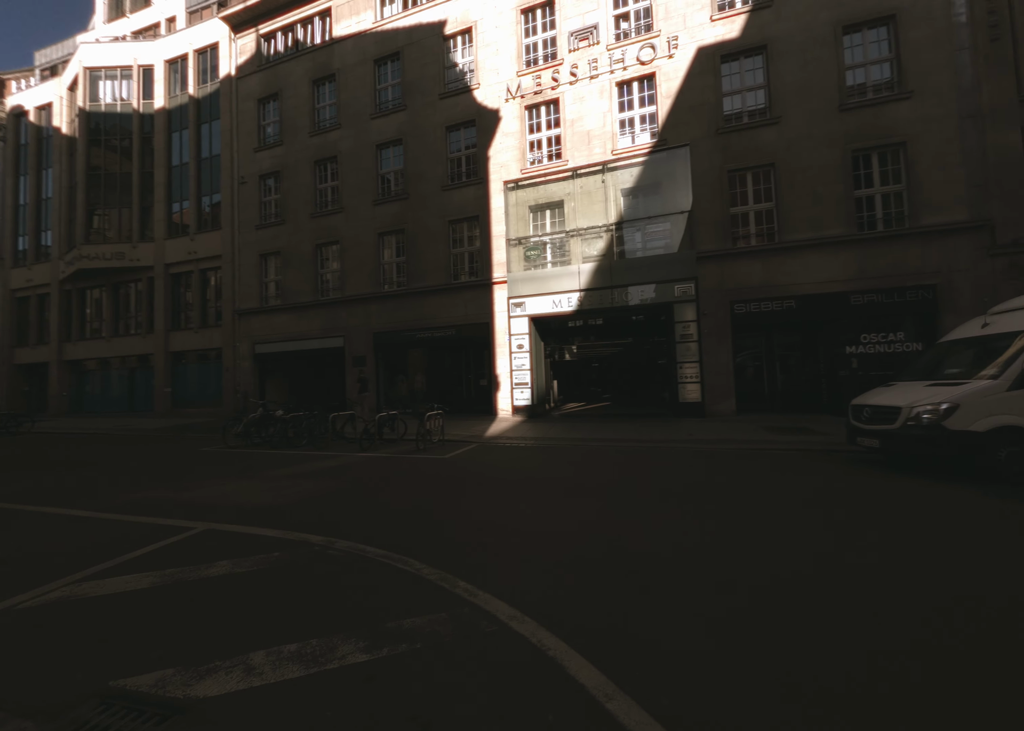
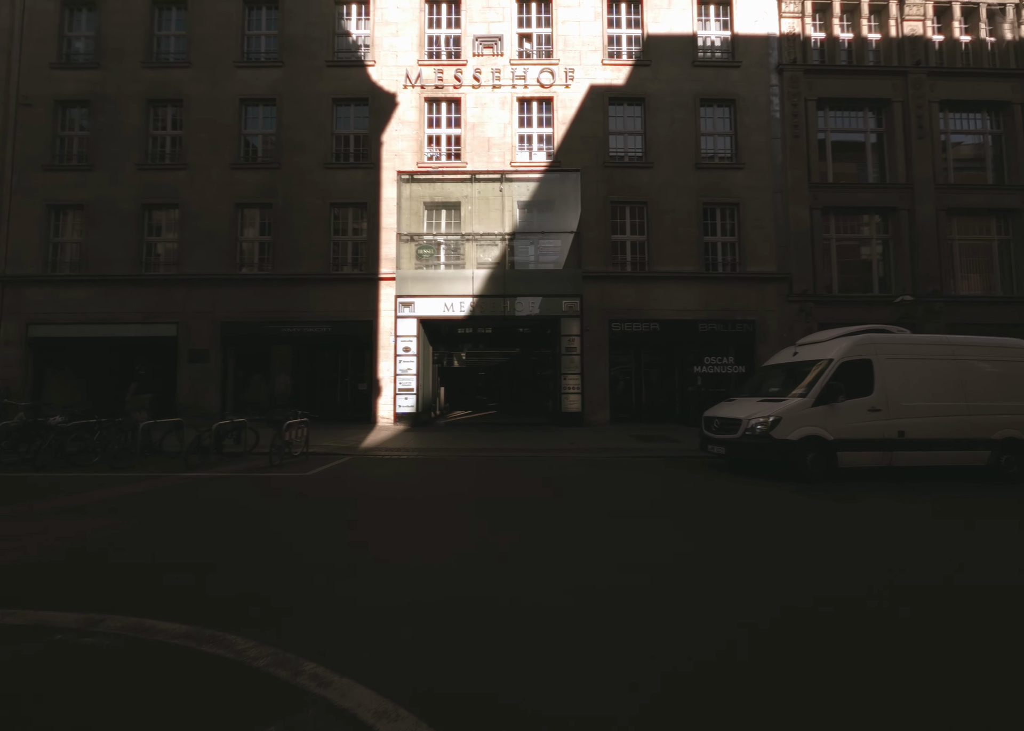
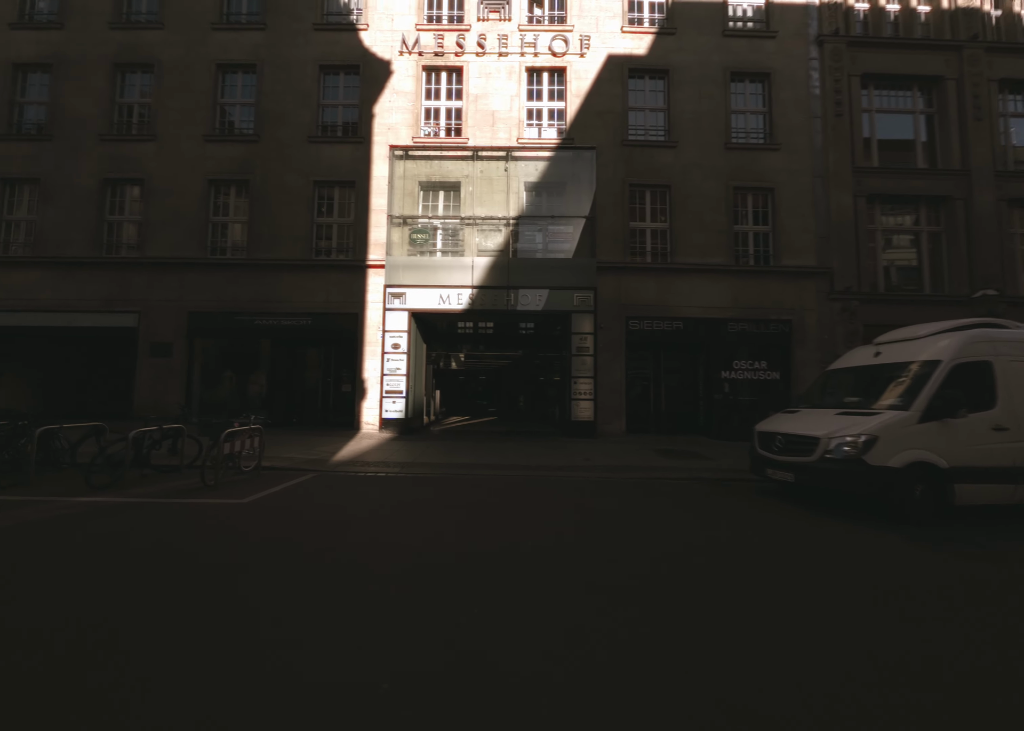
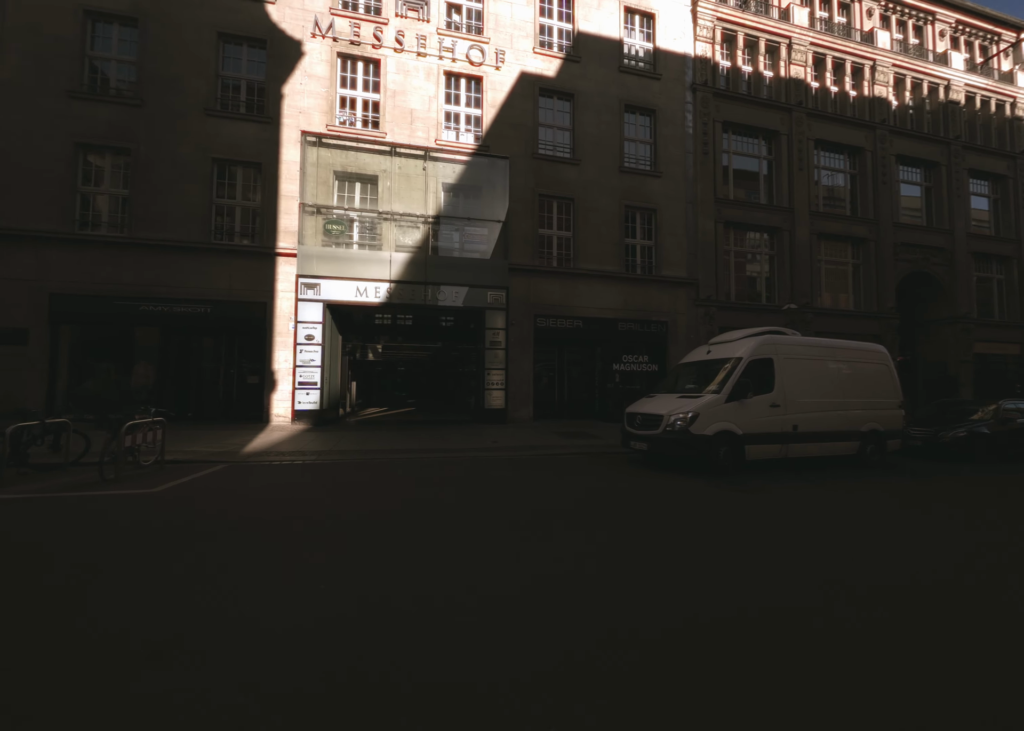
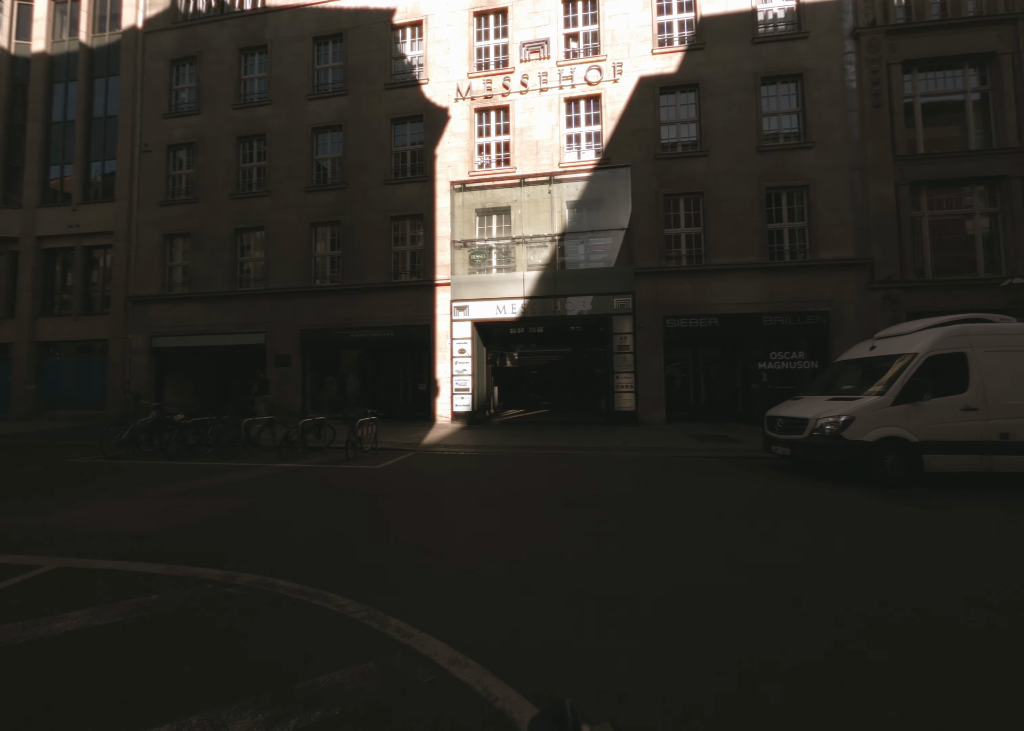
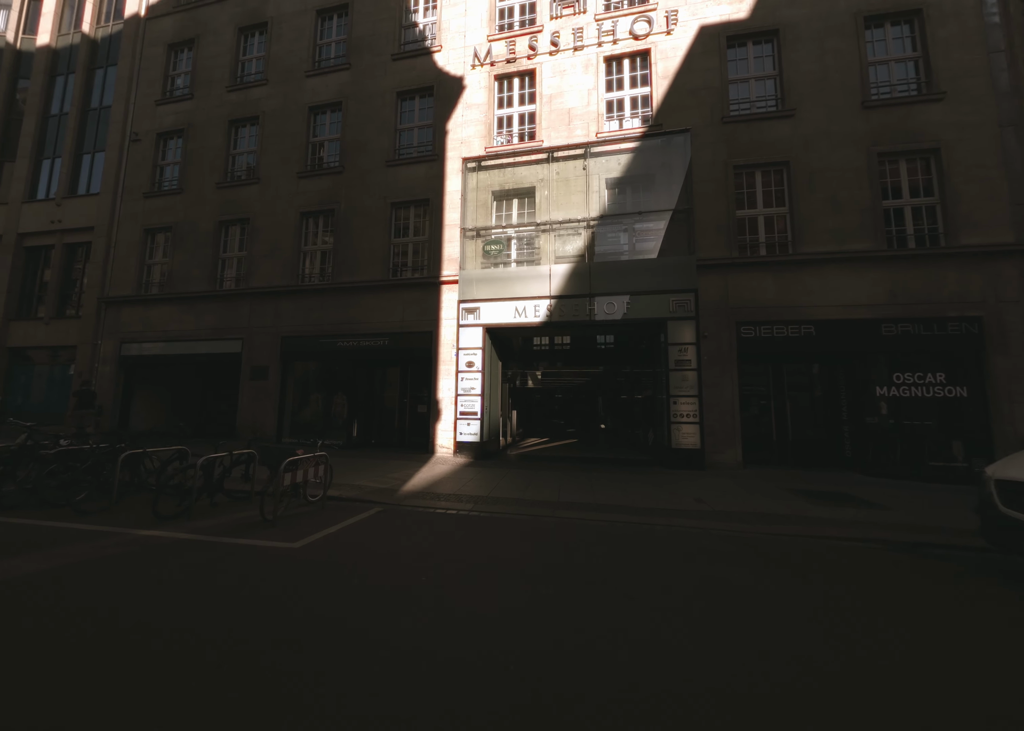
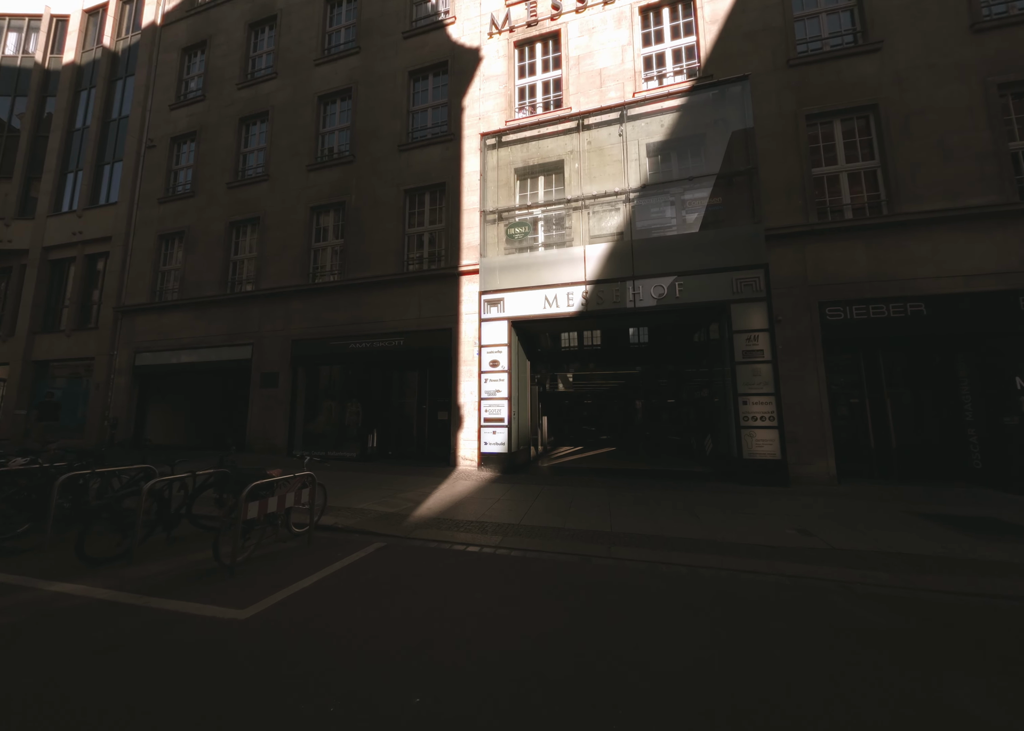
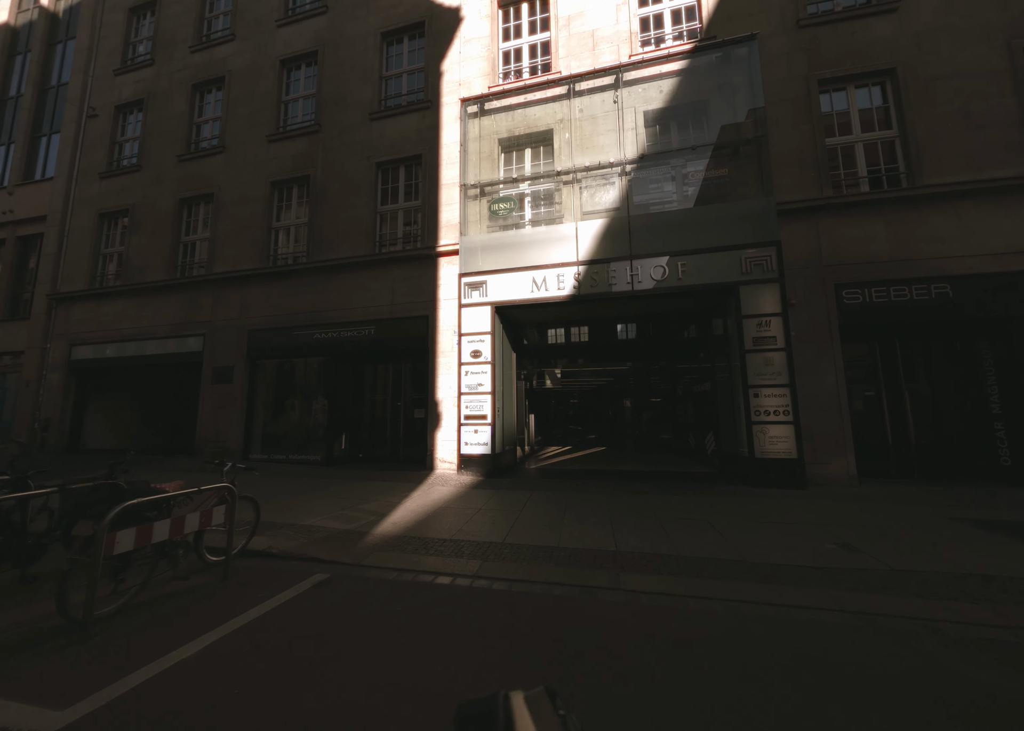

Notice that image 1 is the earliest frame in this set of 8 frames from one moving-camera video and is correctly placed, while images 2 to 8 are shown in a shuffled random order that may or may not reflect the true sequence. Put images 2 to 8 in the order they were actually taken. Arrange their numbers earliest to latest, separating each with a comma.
5, 2, 4, 3, 6, 7, 8
